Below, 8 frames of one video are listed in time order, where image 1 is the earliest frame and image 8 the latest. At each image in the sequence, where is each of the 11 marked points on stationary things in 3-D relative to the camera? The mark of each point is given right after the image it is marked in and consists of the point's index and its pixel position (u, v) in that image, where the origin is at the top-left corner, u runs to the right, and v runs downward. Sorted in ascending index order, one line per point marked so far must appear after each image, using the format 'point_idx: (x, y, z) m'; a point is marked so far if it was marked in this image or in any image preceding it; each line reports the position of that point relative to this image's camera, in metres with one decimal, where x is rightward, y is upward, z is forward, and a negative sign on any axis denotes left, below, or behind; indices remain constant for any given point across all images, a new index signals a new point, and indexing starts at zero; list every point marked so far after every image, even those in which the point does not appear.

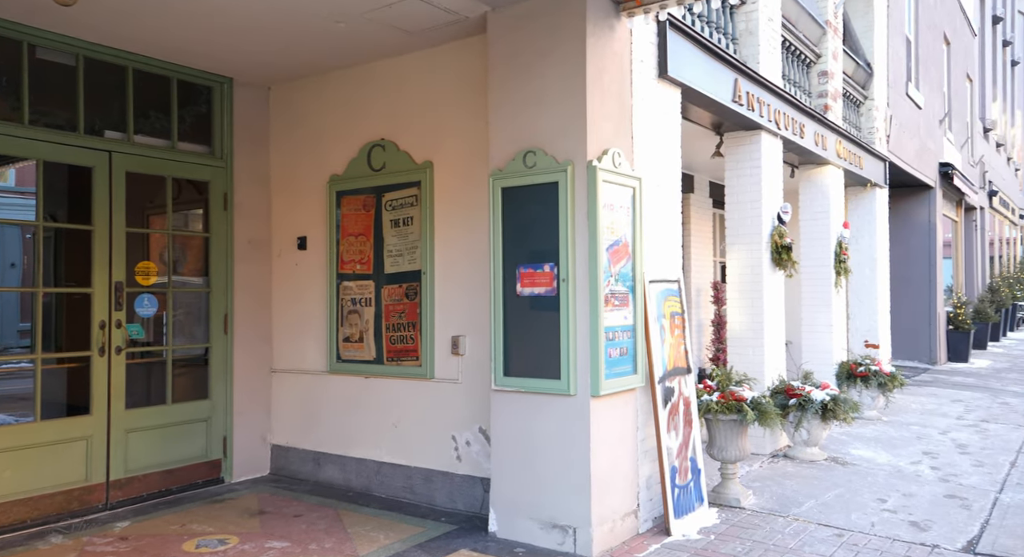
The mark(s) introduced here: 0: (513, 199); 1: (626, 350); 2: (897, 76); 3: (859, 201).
0: (0.0, +0.5, +4.8) m
1: (+0.7, -0.5, +4.8) m
2: (+5.9, +3.1, +11.6) m
3: (+4.9, +1.1, +10.7) m
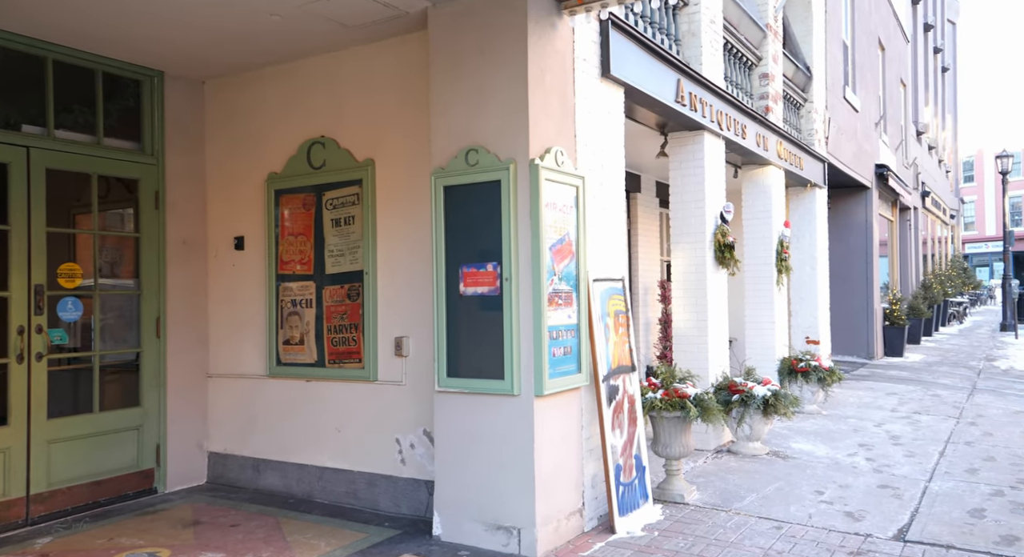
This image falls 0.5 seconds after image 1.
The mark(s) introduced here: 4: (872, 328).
0: (-0.4, +0.5, +4.8) m
1: (+0.4, -0.4, +4.8) m
2: (+5.0, +3.1, +11.9) m
3: (+4.1, +1.1, +10.9) m
4: (+6.6, -0.9, +13.8) m
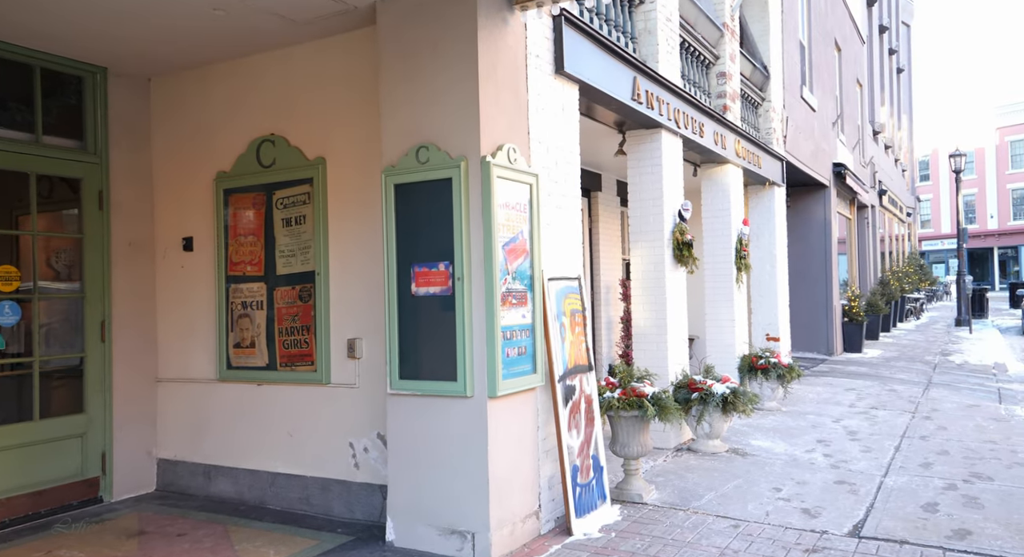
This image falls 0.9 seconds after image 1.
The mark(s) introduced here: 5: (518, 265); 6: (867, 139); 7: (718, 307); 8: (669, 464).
0: (-0.7, +0.5, +4.7) m
1: (+0.1, -0.4, +4.8) m
2: (+4.4, +3.2, +12.0) m
3: (+3.6, +1.2, +11.0) m
4: (+5.9, -0.9, +14.0) m
5: (0.0, +0.1, +4.7) m
6: (+9.1, +3.6, +19.4) m
7: (+2.5, -0.3, +9.2) m
8: (+1.4, -1.6, +6.6) m
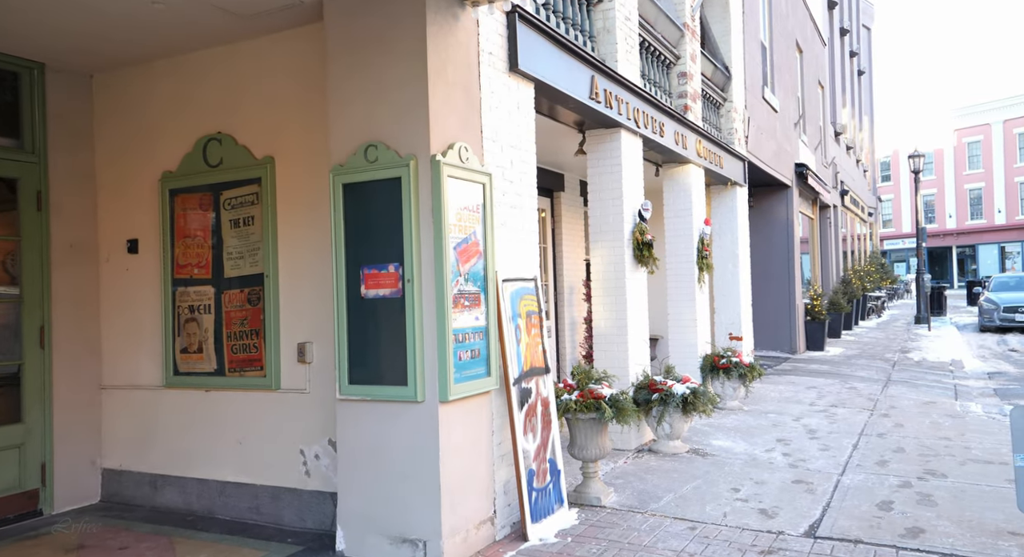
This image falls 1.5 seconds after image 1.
0: (-0.9, +0.5, +4.5) m
1: (-0.2, -0.4, +4.7) m
2: (+3.8, +3.2, +12.1) m
3: (+3.0, +1.2, +11.1) m
4: (+5.3, -0.8, +14.1) m
5: (-0.3, +0.1, +4.6) m
6: (+8.2, +3.6, +19.7) m
7: (+2.0, -0.3, +9.2) m
8: (+1.0, -1.6, +6.6) m
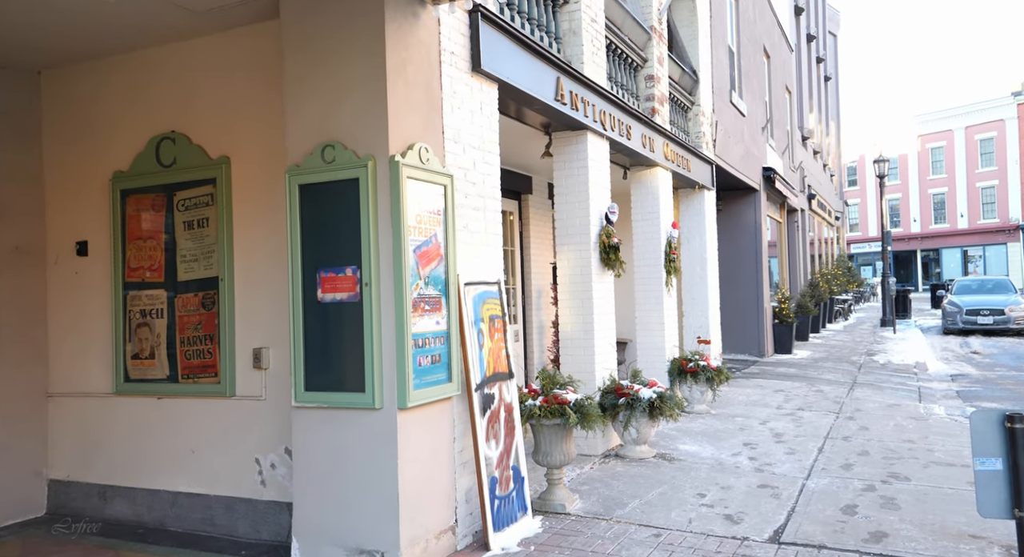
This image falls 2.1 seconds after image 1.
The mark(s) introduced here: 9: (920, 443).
0: (-1.2, +0.5, +4.4) m
1: (-0.4, -0.5, +4.6) m
2: (+3.3, +3.1, +12.1) m
3: (+2.6, +1.1, +11.1) m
4: (+4.7, -0.9, +14.2) m
5: (-0.5, +0.1, +4.5) m
6: (+7.4, +3.5, +19.9) m
7: (+1.6, -0.4, +9.2) m
8: (+0.7, -1.7, +6.5) m
9: (+4.0, -1.6, +7.4) m
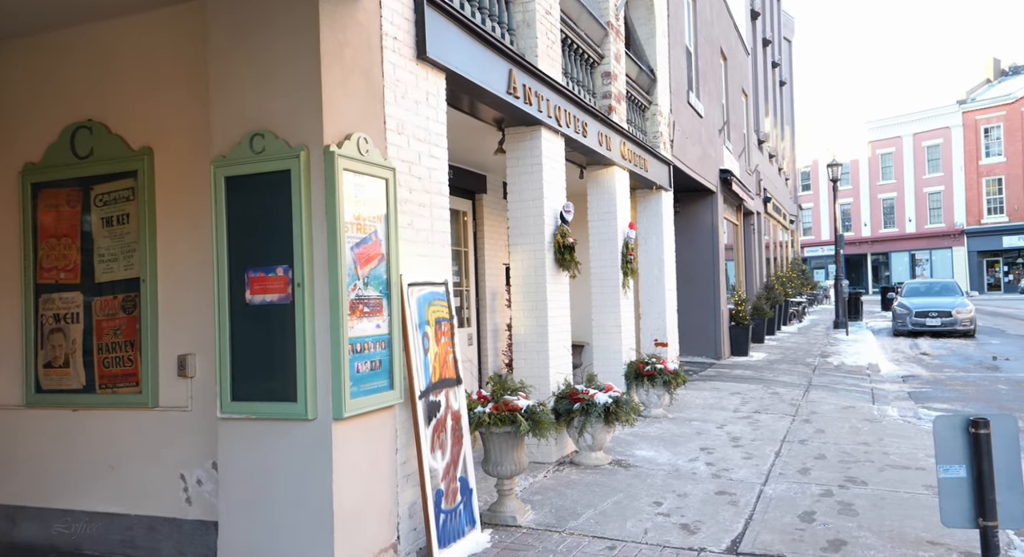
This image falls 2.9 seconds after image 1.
0: (-1.5, +0.5, +4.1) m
1: (-0.7, -0.5, +4.3) m
2: (+2.6, +3.1, +12.0) m
3: (+1.9, +1.1, +10.9) m
4: (+3.9, -0.9, +14.1) m
5: (-0.8, +0.1, +4.2) m
6: (+6.3, +3.4, +20.0) m
7: (+1.1, -0.4, +9.0) m
8: (+0.3, -1.7, +6.3) m
9: (+3.5, -1.6, +7.4) m
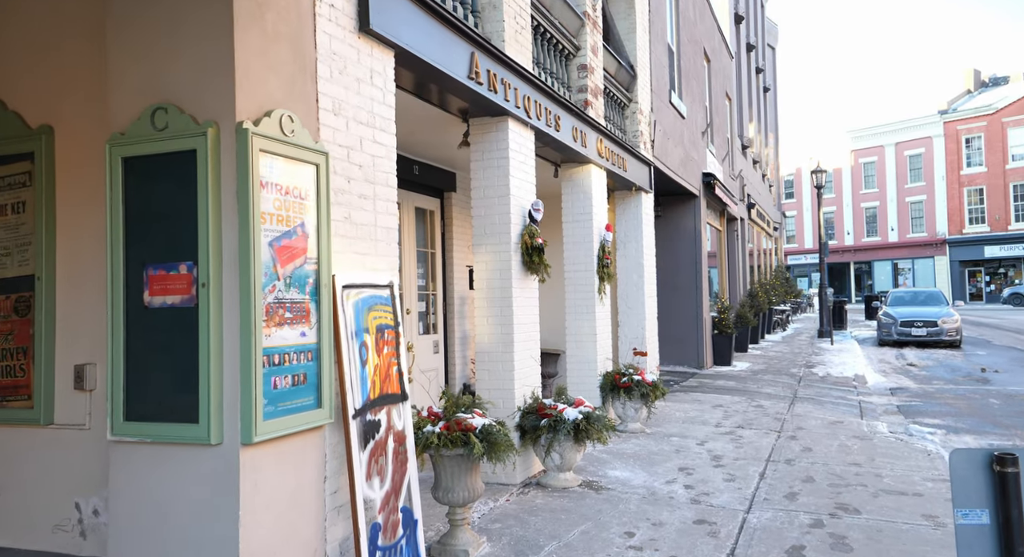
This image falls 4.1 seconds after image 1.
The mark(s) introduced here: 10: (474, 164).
0: (-1.7, +0.5, +3.5) m
1: (-1.0, -0.5, +3.7) m
2: (+2.3, +3.0, +11.5) m
3: (+1.6, +1.0, +10.4) m
4: (+3.4, -1.1, +13.6) m
5: (-1.0, +0.1, +3.6) m
6: (+5.8, +3.3, +19.5) m
7: (+0.7, -0.5, +8.4) m
8: (0.0, -1.7, +5.7) m
9: (+3.2, -1.7, +6.8) m
10: (-0.3, +1.0, +6.4) m
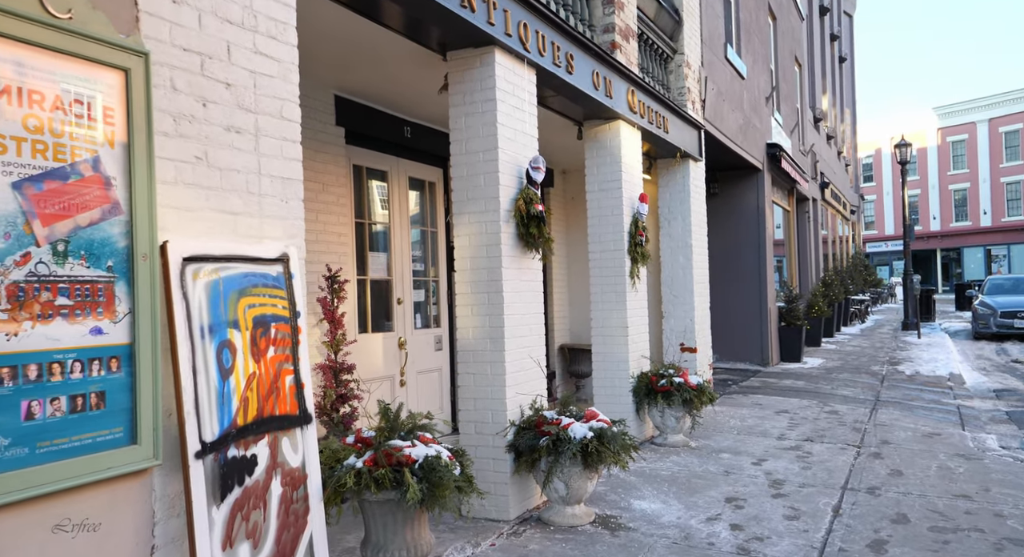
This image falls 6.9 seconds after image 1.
0: (-2.0, +0.6, +2.2) m
1: (-1.3, -0.4, +2.4) m
2: (+2.6, +3.2, +9.9) m
3: (+1.8, +1.2, +8.8) m
4: (+4.0, -0.8, +11.9) m
5: (-1.3, +0.2, +2.3) m
6: (+6.8, +3.6, +17.5) m
7: (+0.9, -0.3, +7.0) m
8: (-0.1, -1.6, +4.3) m
9: (+3.2, -1.5, +5.2) m
10: (-0.4, +1.1, +5.0) m
